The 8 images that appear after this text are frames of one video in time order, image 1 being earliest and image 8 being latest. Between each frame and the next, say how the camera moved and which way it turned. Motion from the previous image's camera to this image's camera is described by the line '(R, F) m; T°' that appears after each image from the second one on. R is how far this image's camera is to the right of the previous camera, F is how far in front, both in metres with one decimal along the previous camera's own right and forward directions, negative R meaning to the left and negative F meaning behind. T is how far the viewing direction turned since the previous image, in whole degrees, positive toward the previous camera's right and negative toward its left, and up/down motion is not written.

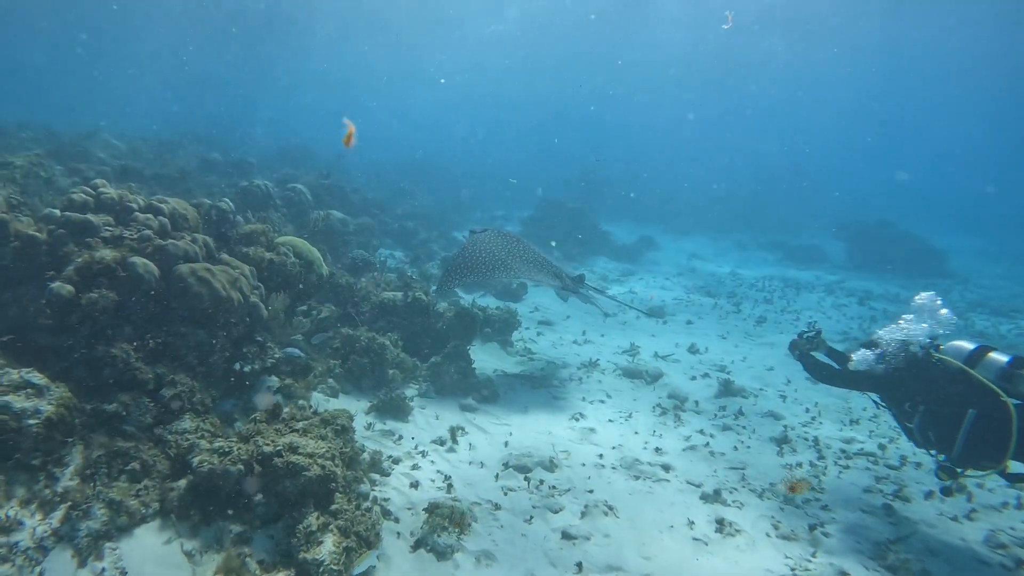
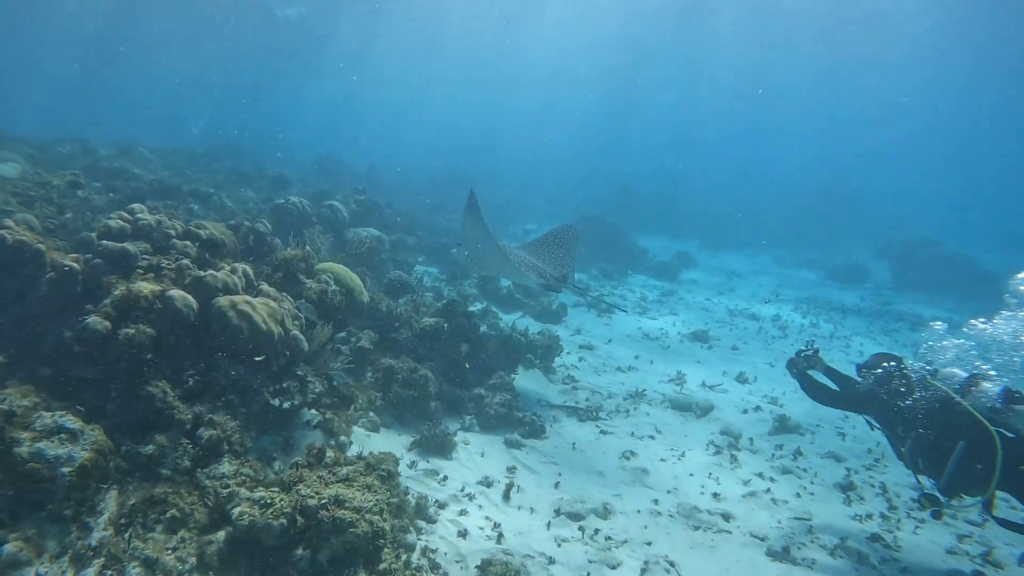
(-0.2, +0.4) m; -2°
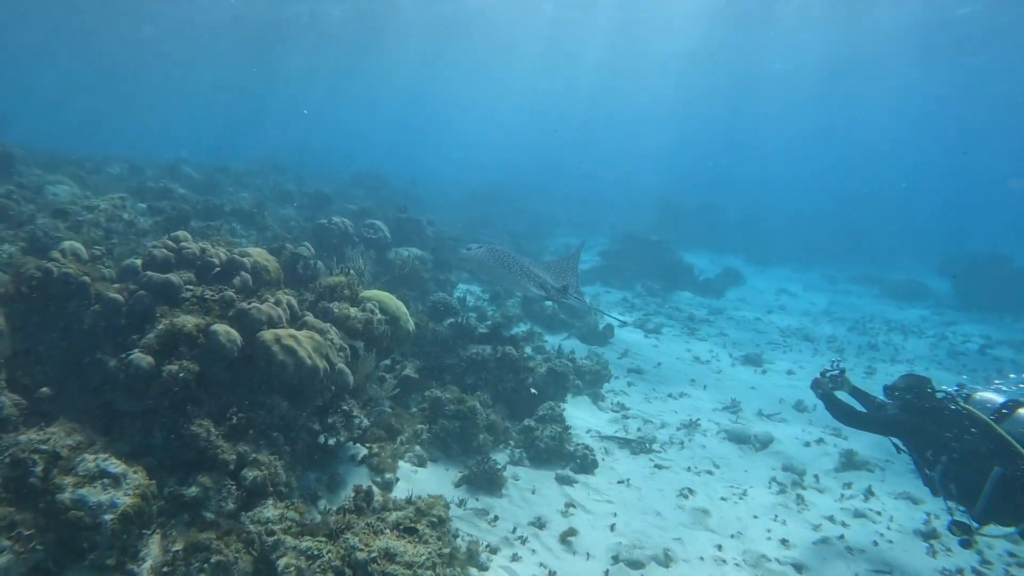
(-0.2, +0.3) m; -3°
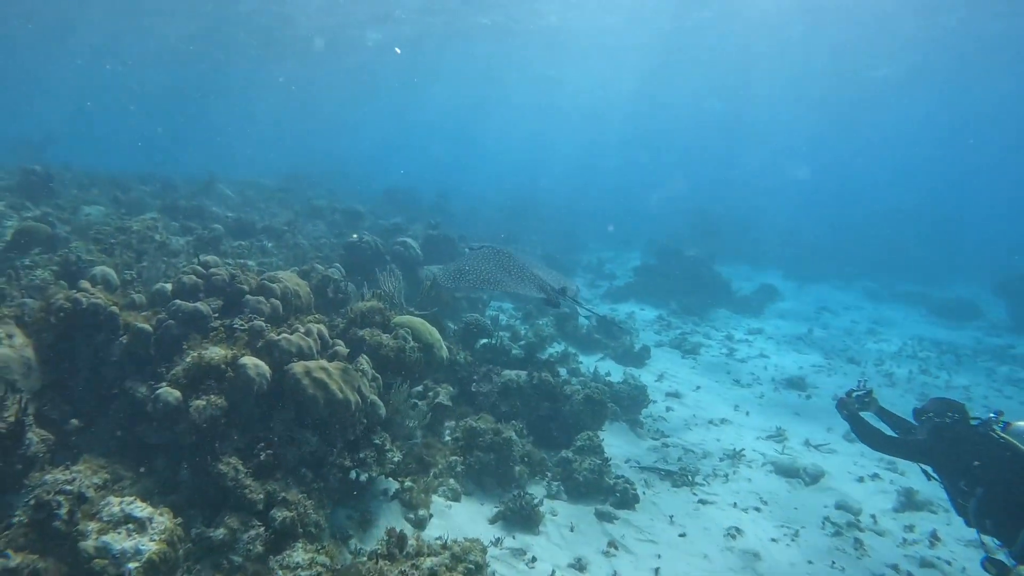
(-0.1, +0.3) m; -2°
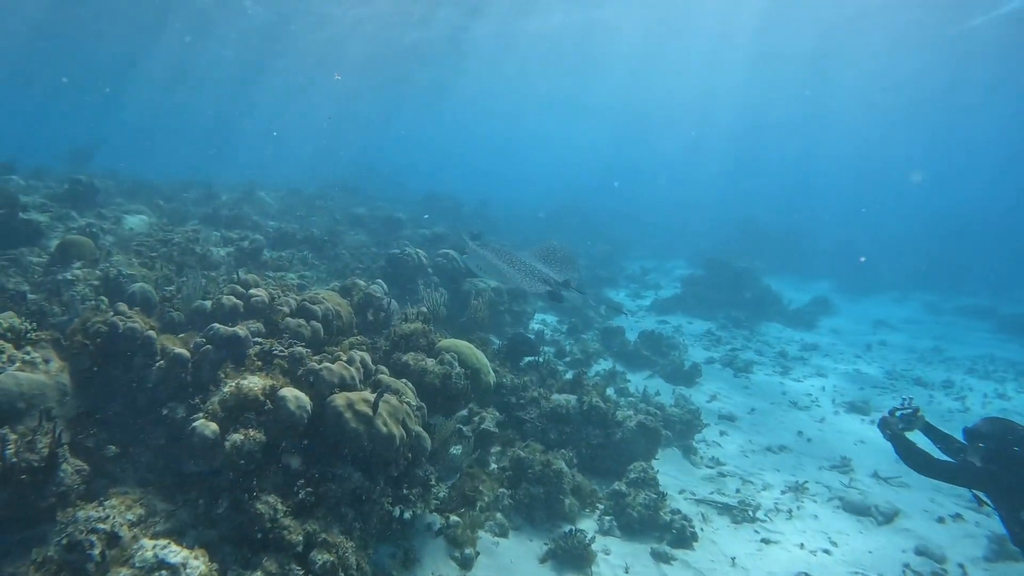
(-0.1, +0.4) m; -3°
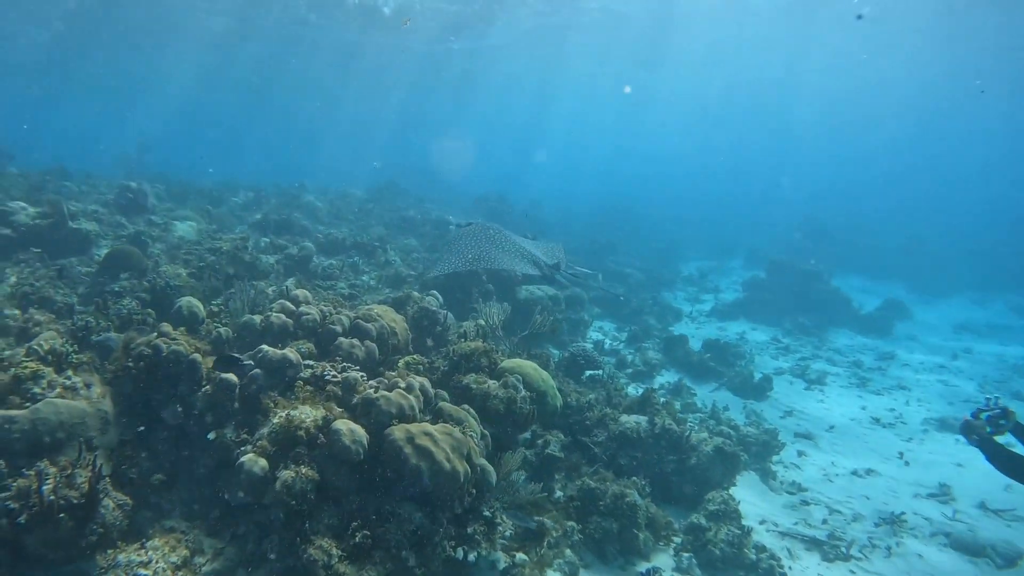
(-0.2, +0.5) m; -3°
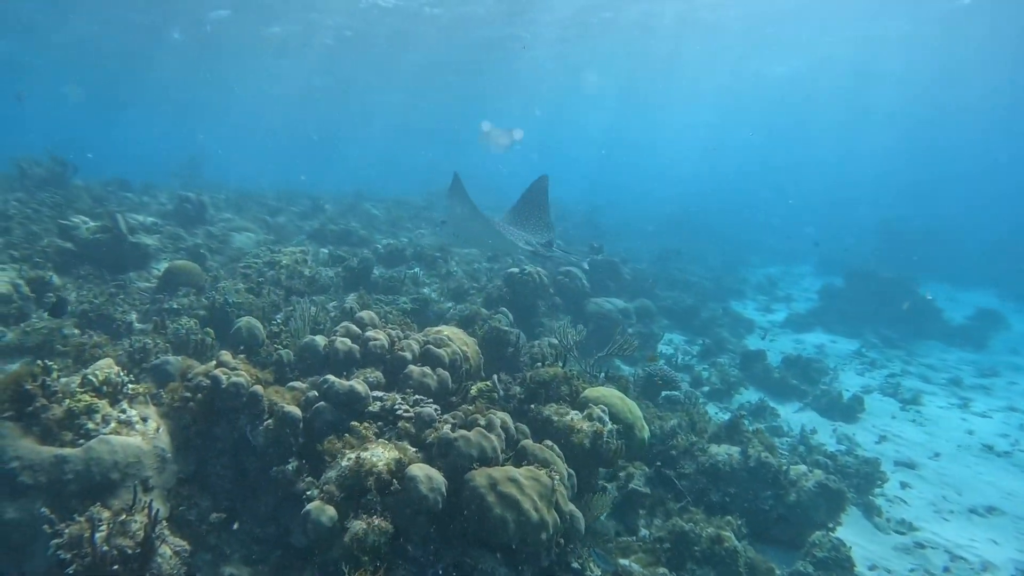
(-0.3, +0.6) m; -4°
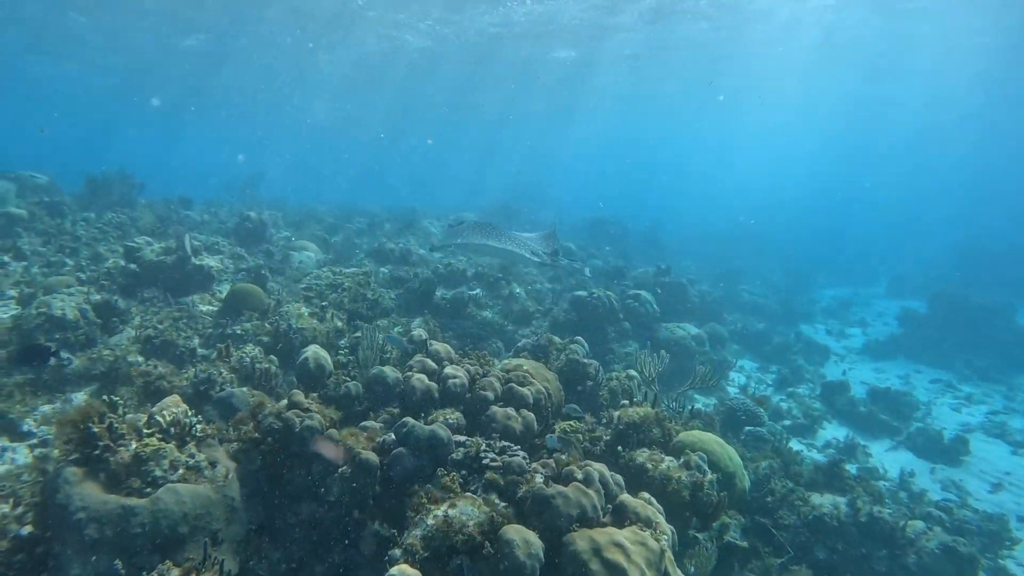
(-0.3, +0.4) m; -3°
